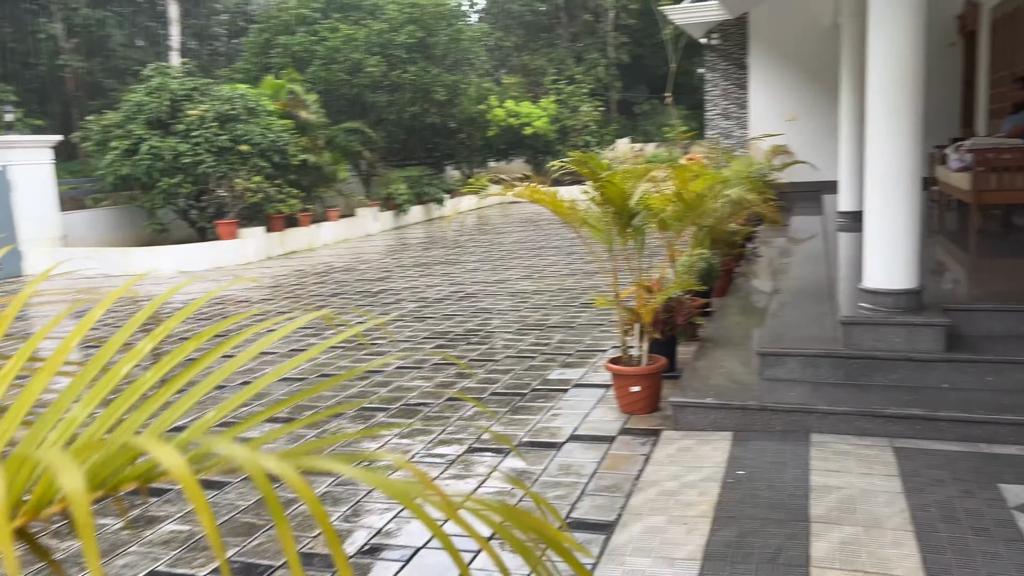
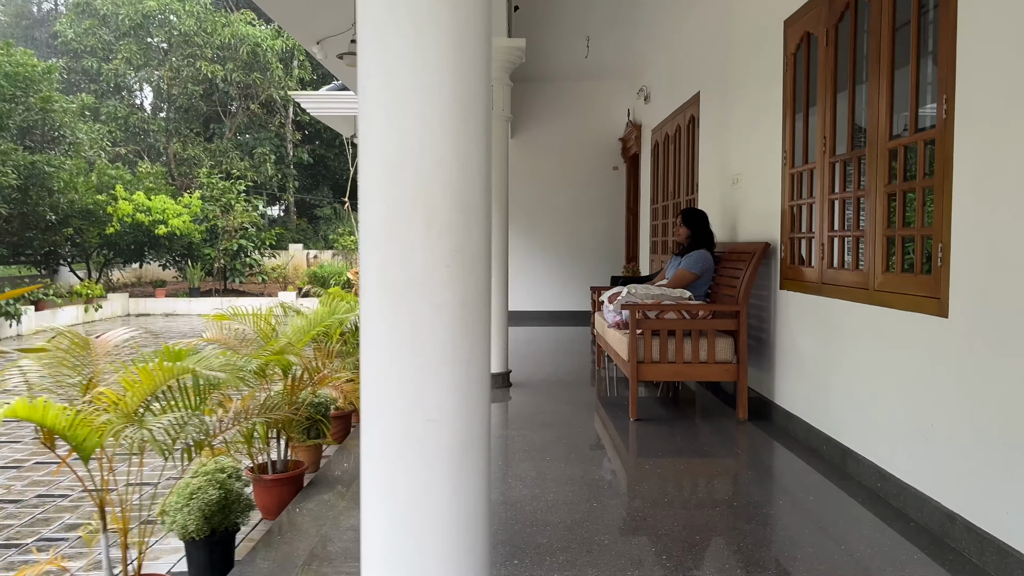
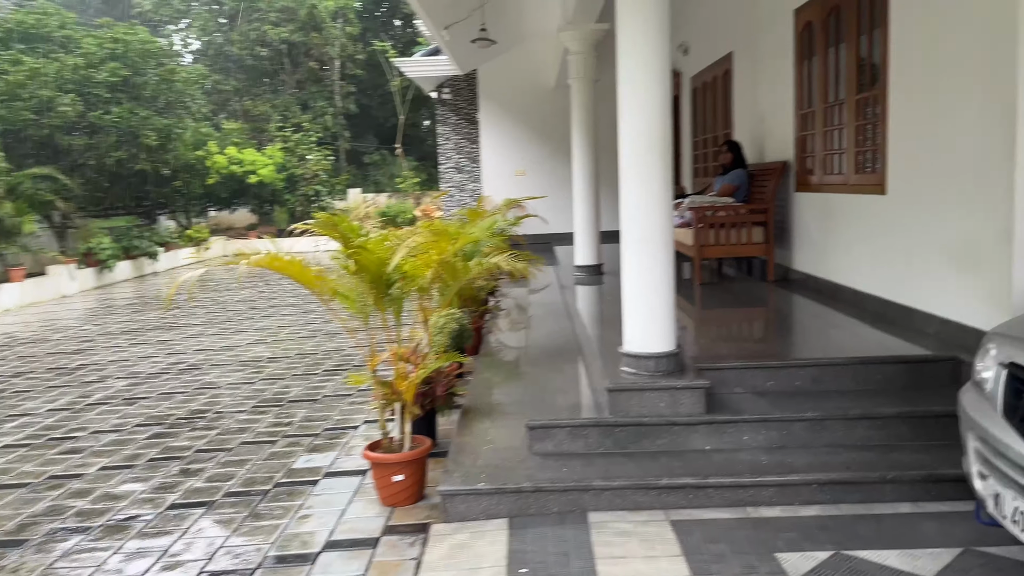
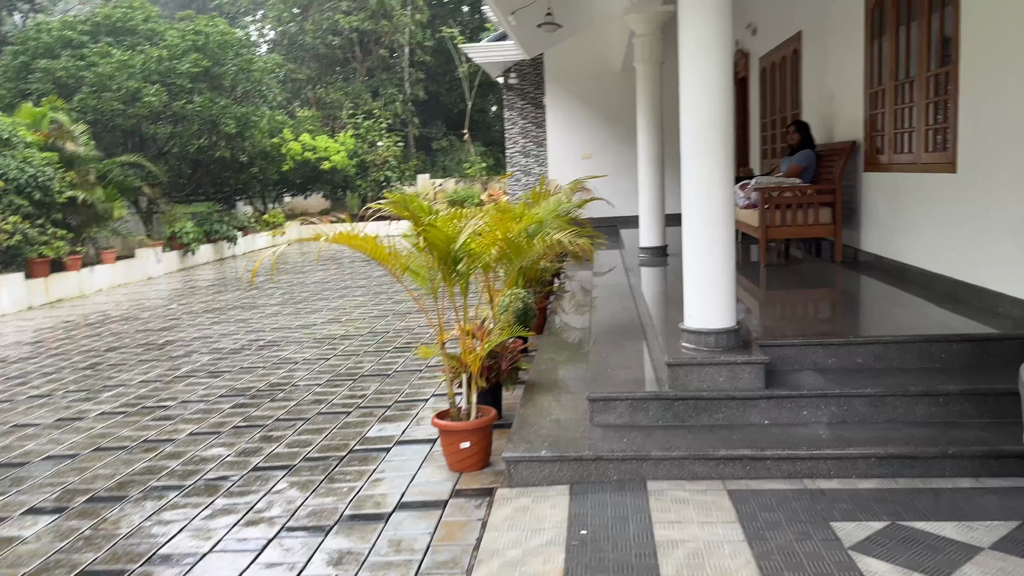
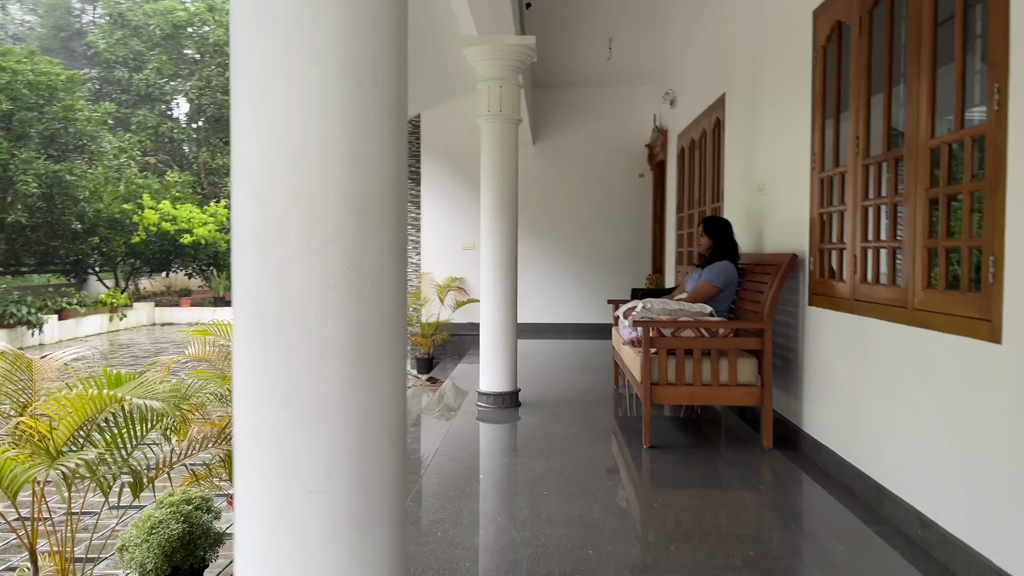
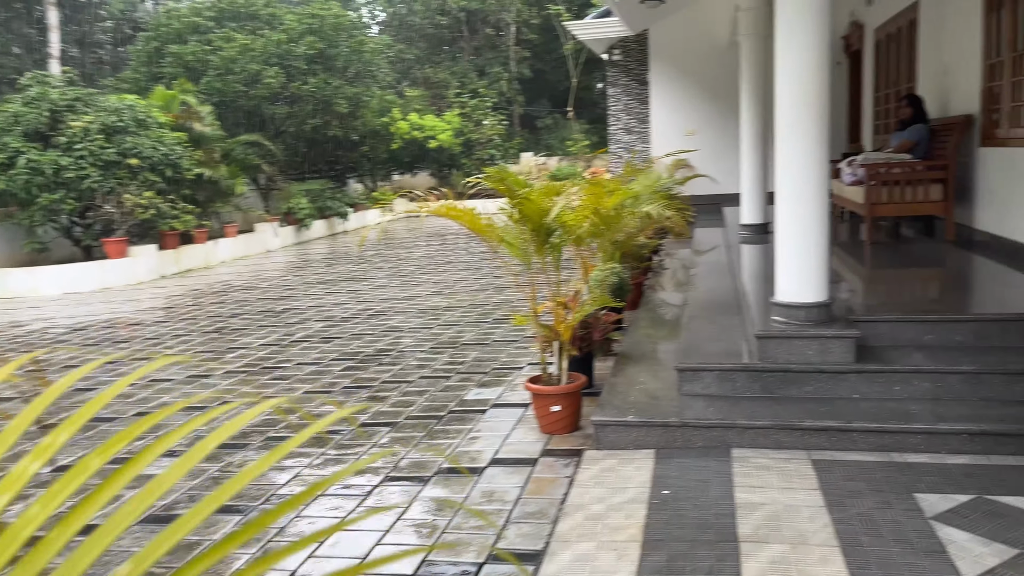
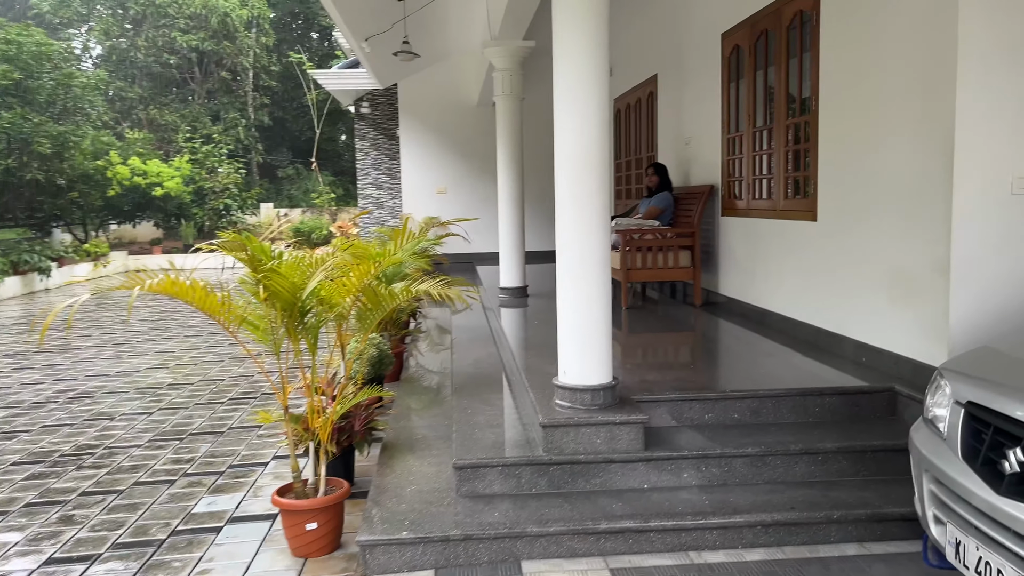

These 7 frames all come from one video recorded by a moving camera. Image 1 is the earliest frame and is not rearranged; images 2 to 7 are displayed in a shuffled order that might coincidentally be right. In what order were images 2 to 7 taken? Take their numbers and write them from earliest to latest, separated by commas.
6, 4, 3, 7, 2, 5
